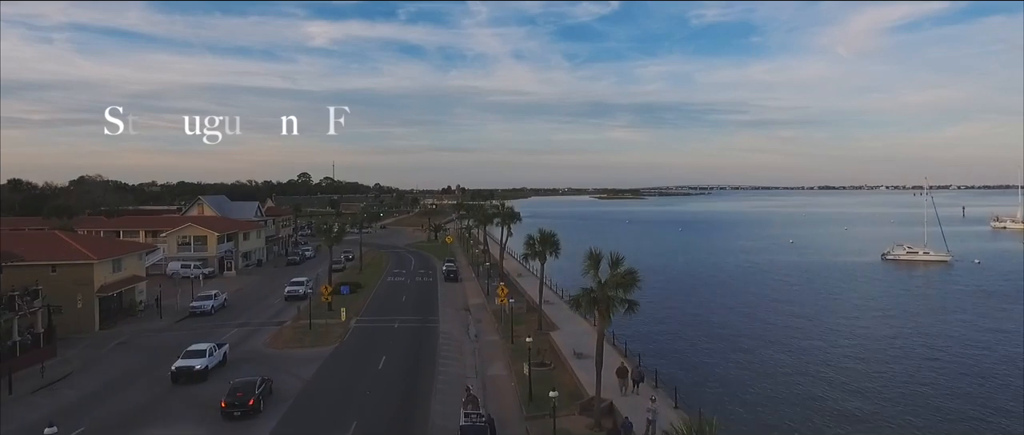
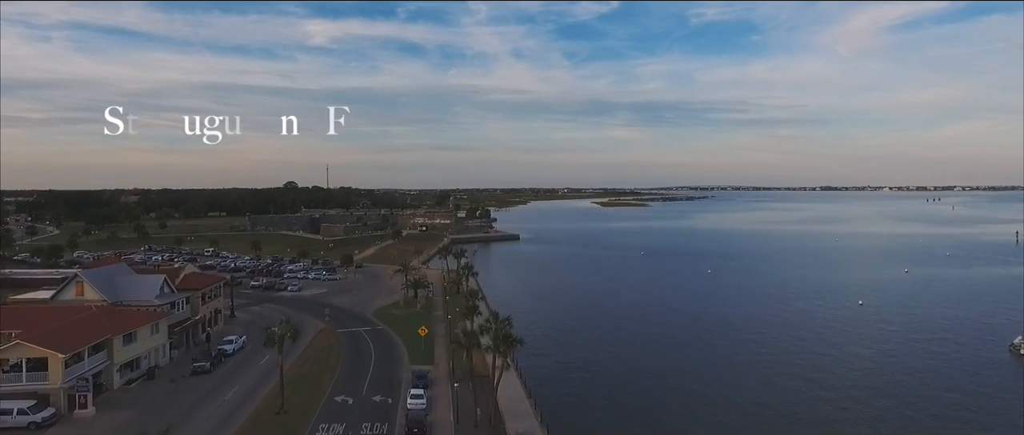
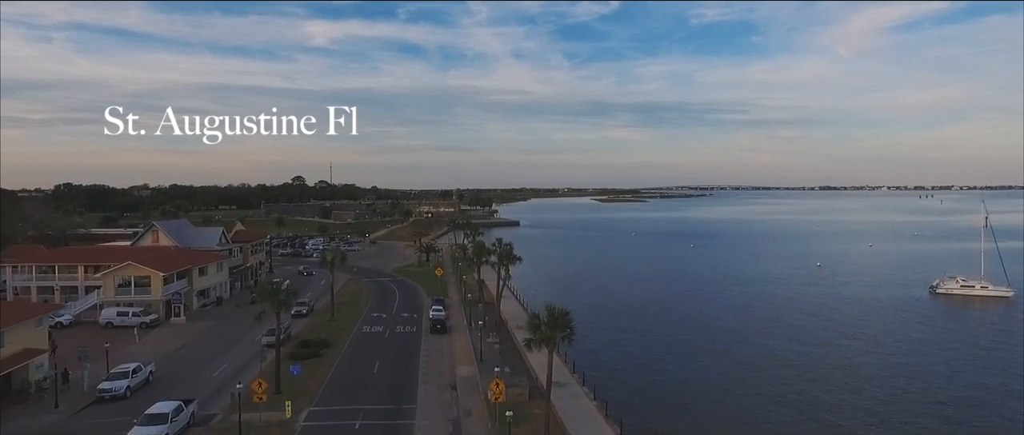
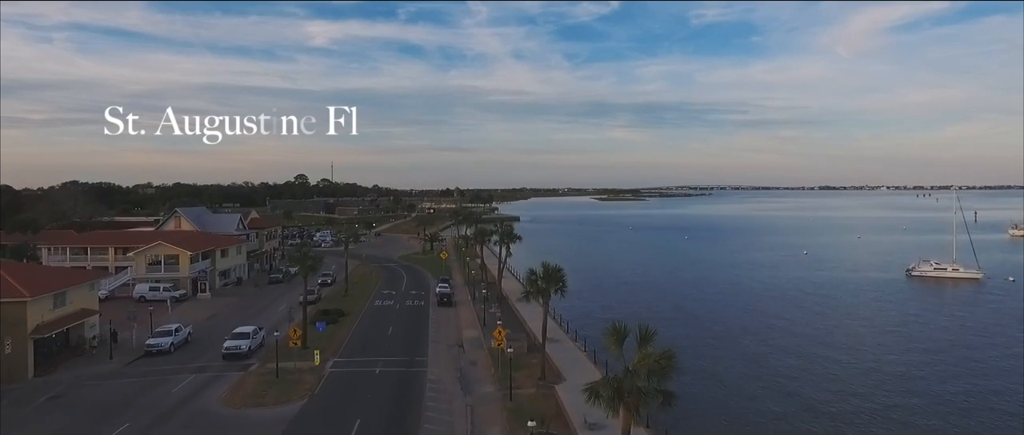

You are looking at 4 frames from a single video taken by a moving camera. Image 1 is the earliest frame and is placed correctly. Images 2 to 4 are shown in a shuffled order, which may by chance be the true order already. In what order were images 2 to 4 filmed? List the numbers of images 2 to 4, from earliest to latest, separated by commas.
4, 3, 2
